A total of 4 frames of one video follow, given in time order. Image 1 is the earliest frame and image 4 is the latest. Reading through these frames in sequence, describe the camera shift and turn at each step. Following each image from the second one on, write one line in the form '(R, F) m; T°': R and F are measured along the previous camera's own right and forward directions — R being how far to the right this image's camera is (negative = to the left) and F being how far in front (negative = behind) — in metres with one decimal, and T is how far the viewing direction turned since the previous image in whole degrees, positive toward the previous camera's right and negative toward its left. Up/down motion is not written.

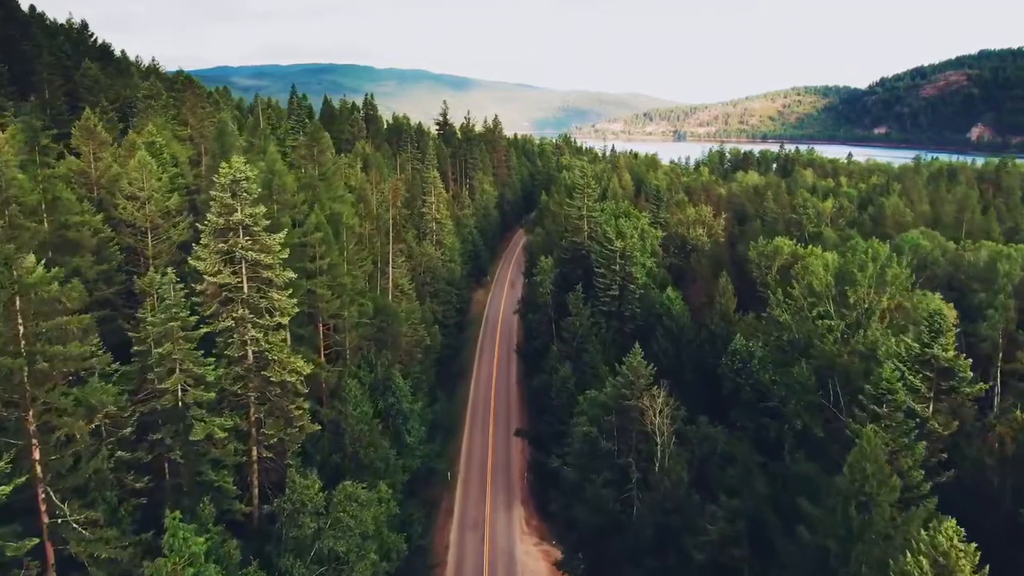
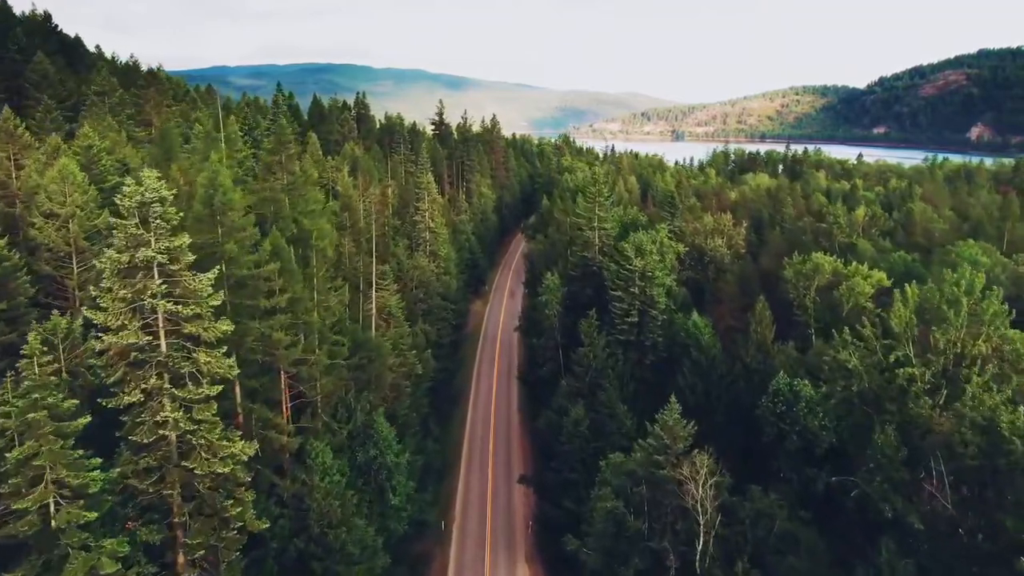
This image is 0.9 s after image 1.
(-0.4, +7.6) m; 0°
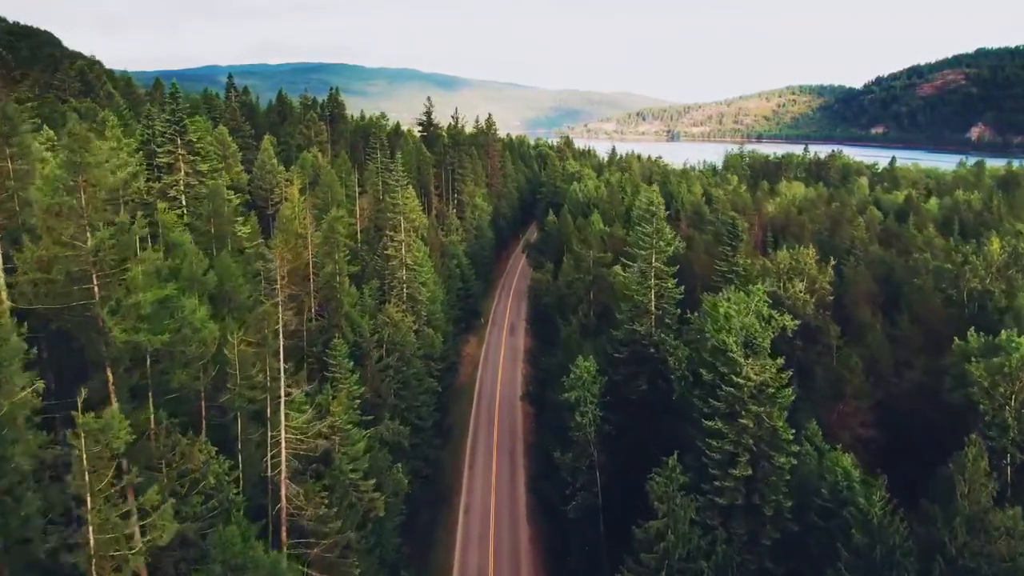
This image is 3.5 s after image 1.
(-1.2, +20.9) m; +1°
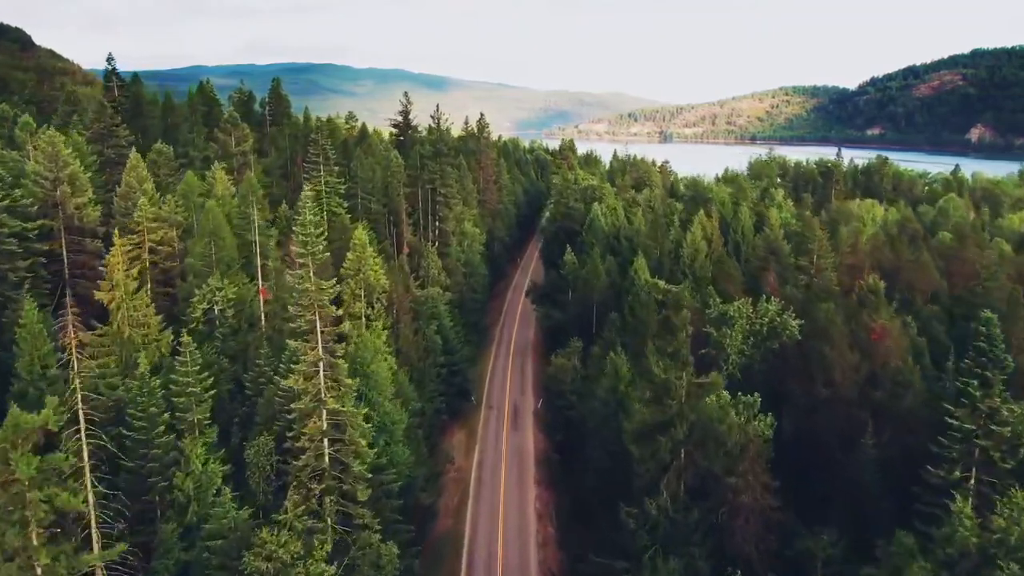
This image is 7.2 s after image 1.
(-1.7, +30.6) m; +1°
